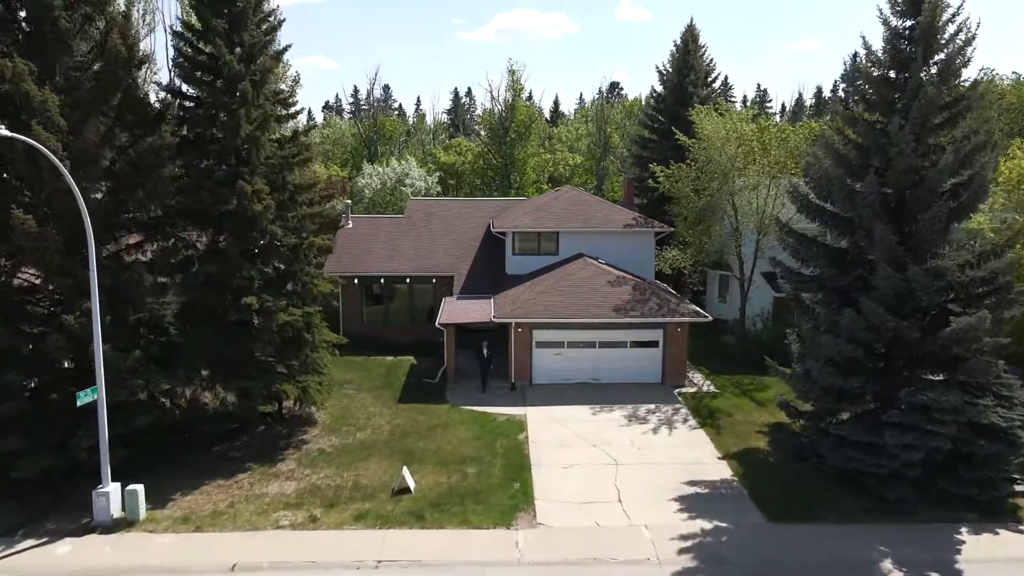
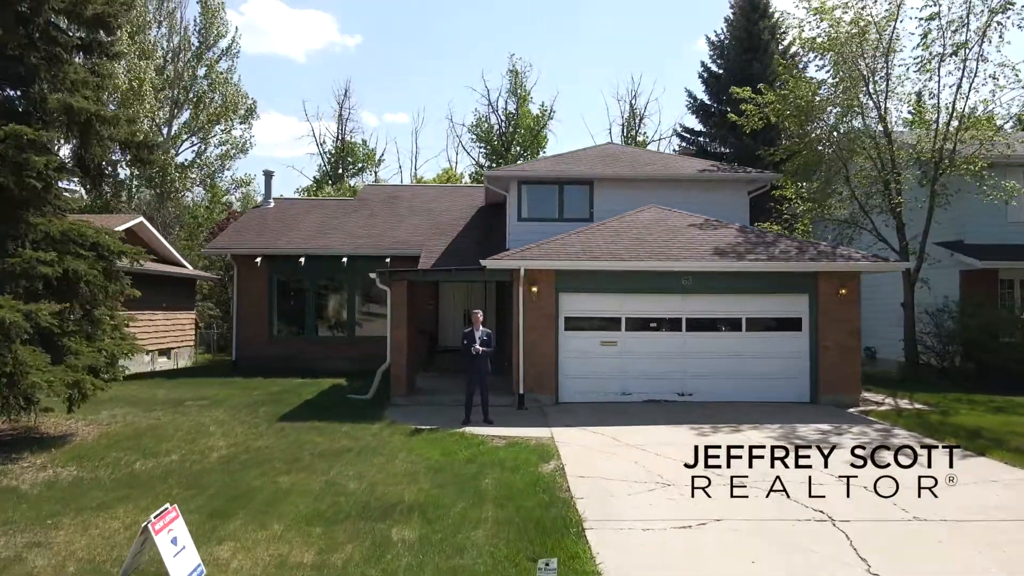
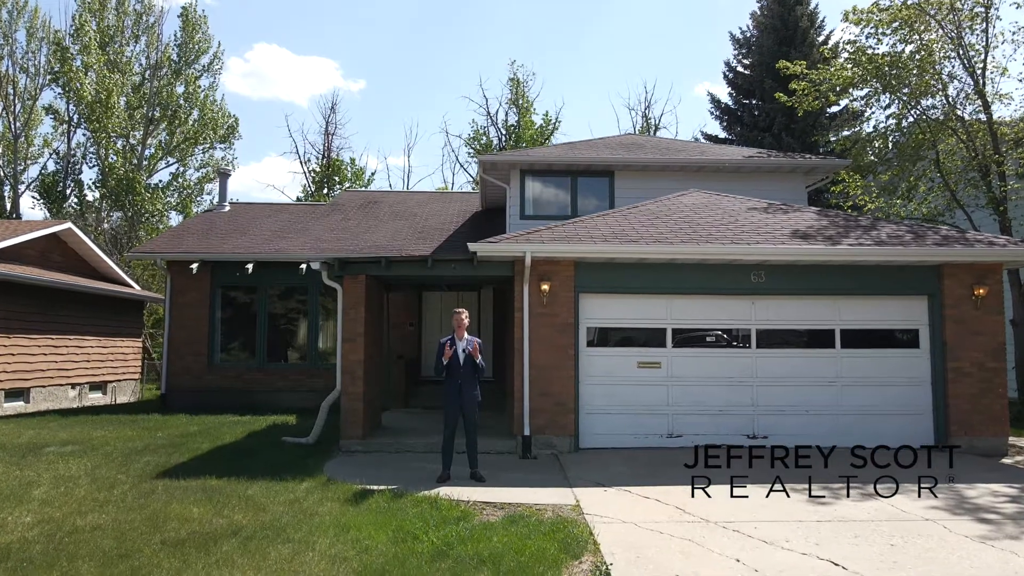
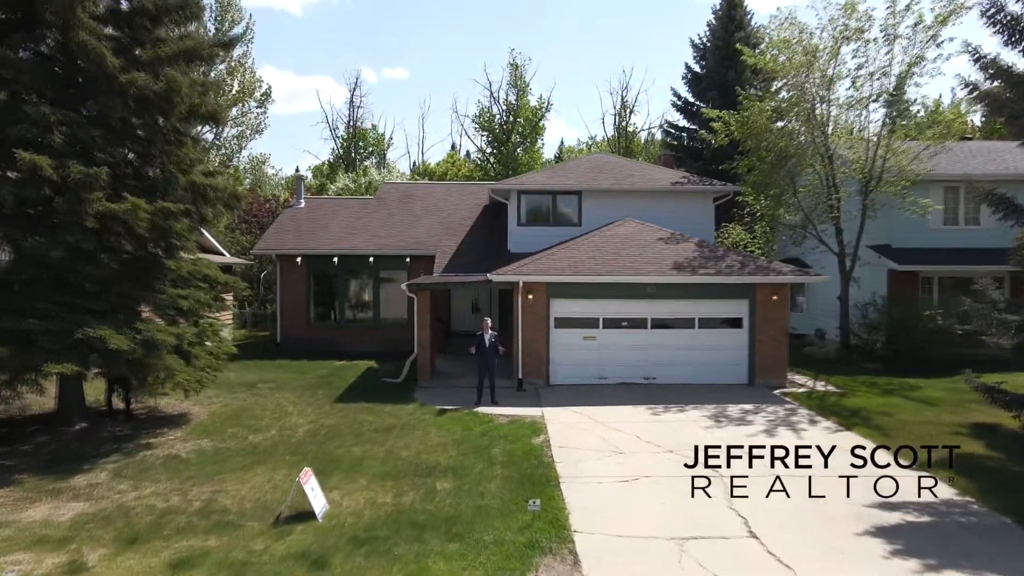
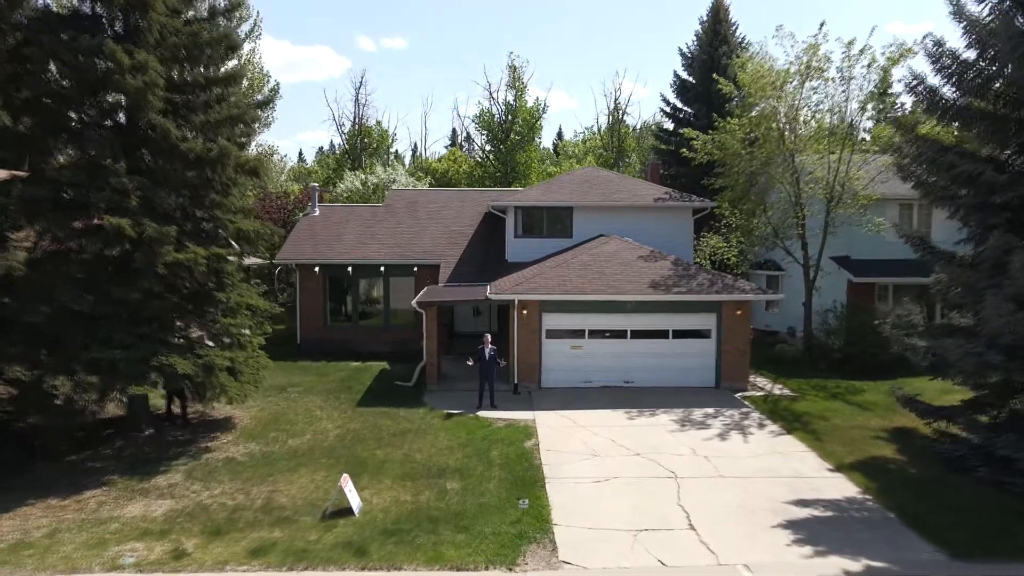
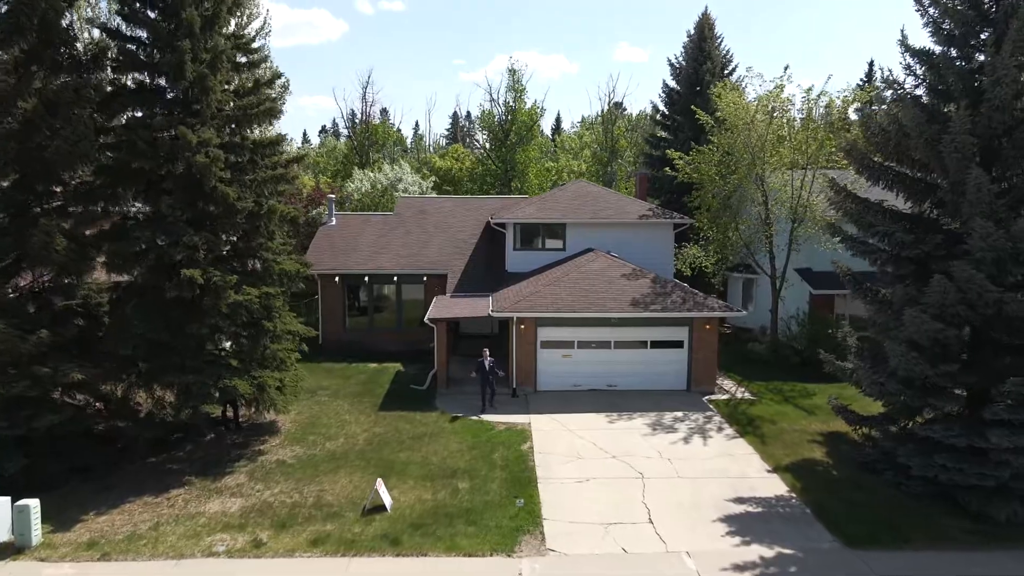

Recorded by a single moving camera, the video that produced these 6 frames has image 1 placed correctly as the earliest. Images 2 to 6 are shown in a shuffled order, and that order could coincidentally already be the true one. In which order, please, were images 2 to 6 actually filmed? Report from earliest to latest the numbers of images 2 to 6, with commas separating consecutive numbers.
6, 5, 4, 2, 3
